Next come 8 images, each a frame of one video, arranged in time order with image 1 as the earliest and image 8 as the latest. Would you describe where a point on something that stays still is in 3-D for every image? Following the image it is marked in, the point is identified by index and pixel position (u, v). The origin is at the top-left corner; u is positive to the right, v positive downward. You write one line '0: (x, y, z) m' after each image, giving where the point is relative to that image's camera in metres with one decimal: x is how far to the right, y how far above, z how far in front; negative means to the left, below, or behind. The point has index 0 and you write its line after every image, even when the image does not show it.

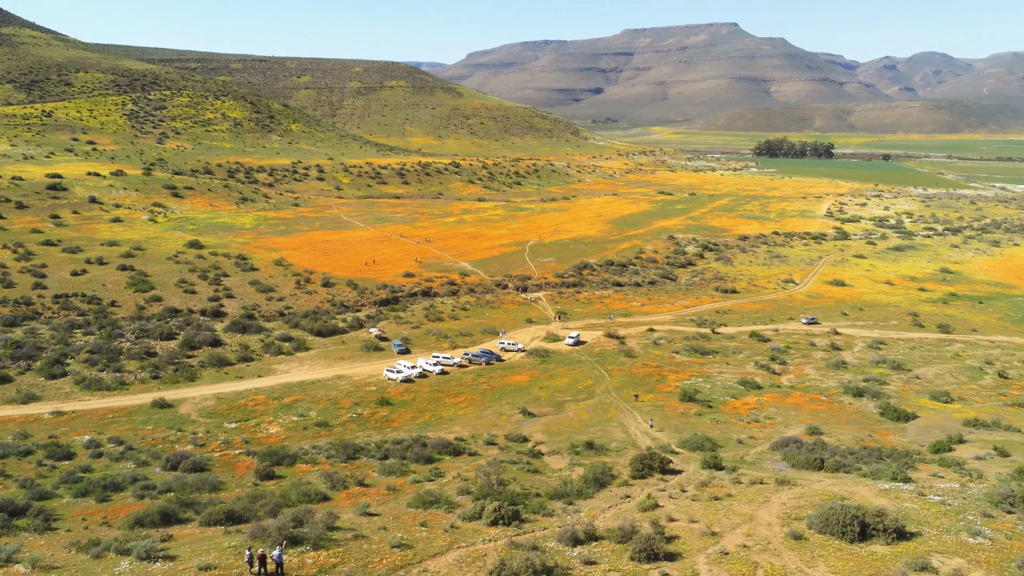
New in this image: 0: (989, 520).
0: (+14.1, -6.9, +16.6) m
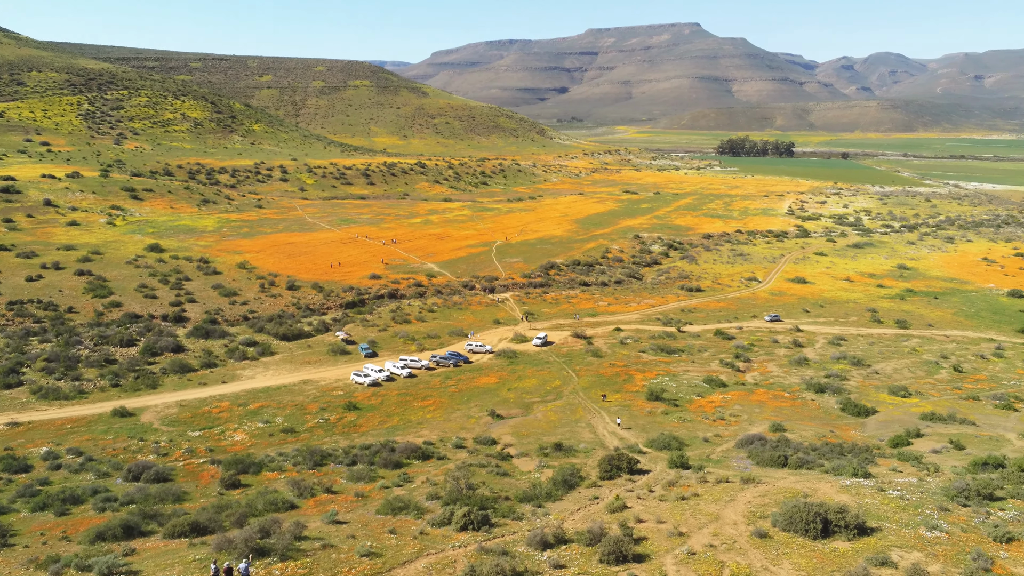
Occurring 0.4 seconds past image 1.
0: (+13.0, -6.8, +16.8) m
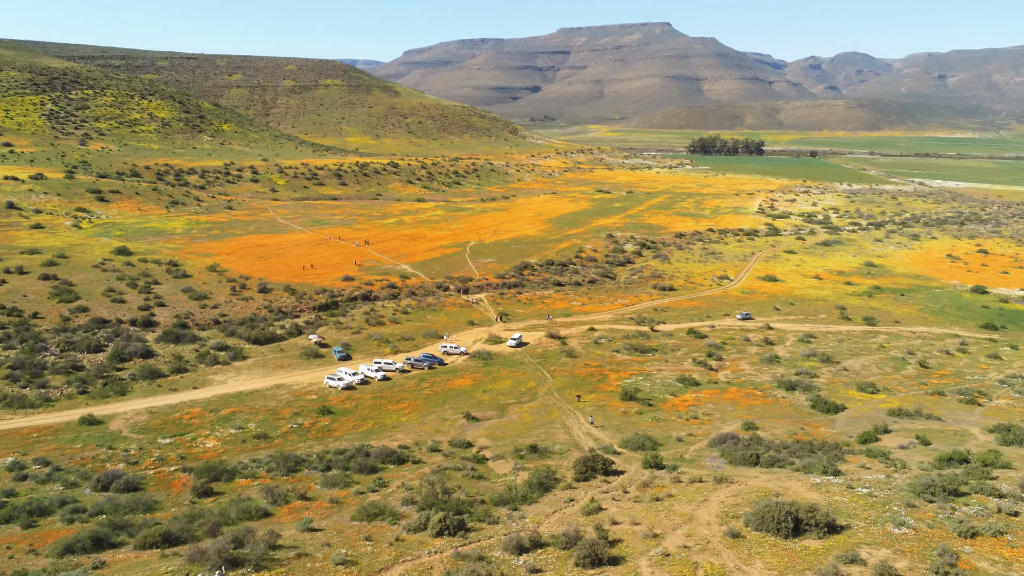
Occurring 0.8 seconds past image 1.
0: (+12.1, -6.7, +17.0) m
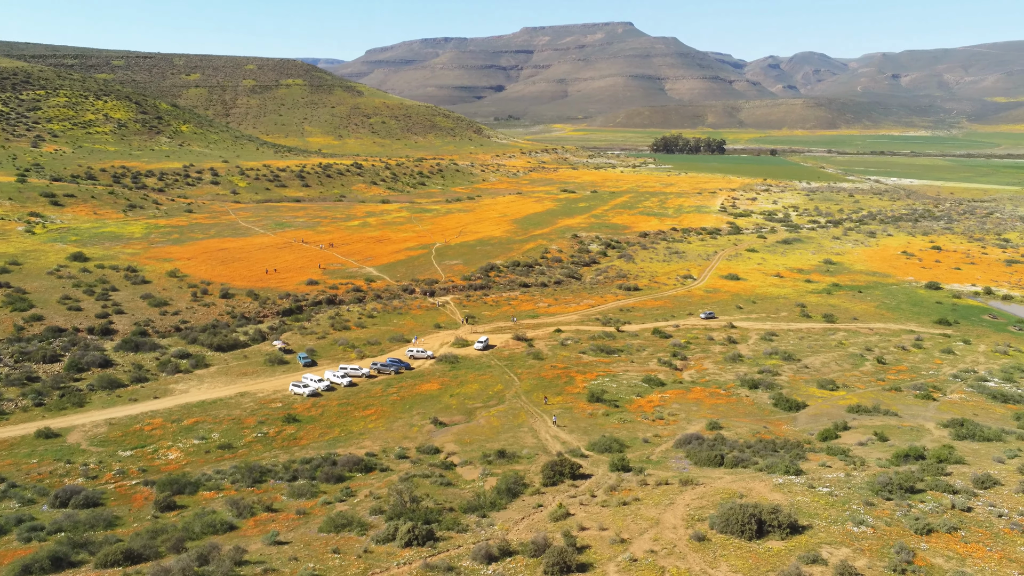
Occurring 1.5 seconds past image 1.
0: (+11.0, -6.7, +17.2) m
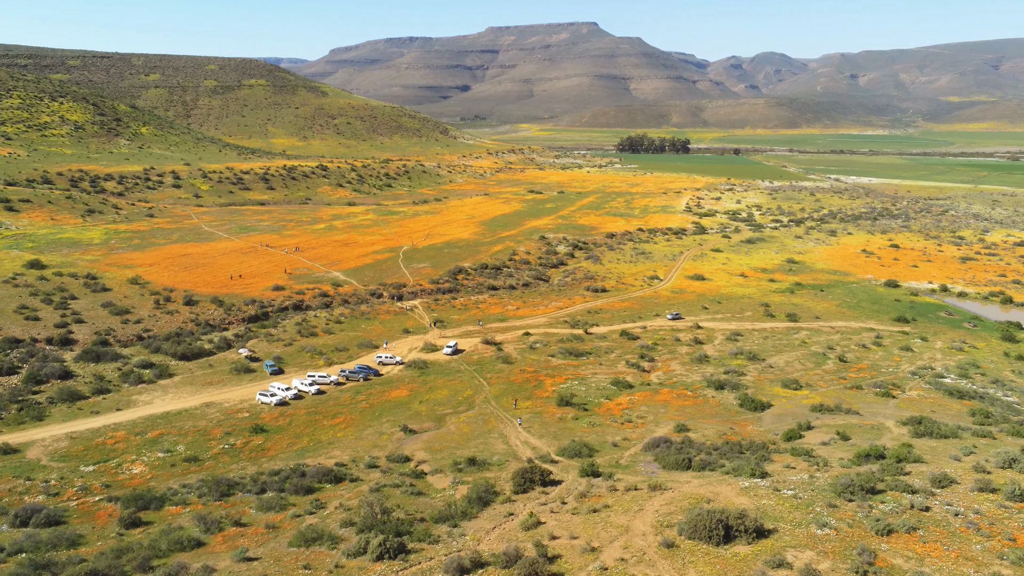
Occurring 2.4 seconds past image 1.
0: (+9.9, -6.8, +17.3) m
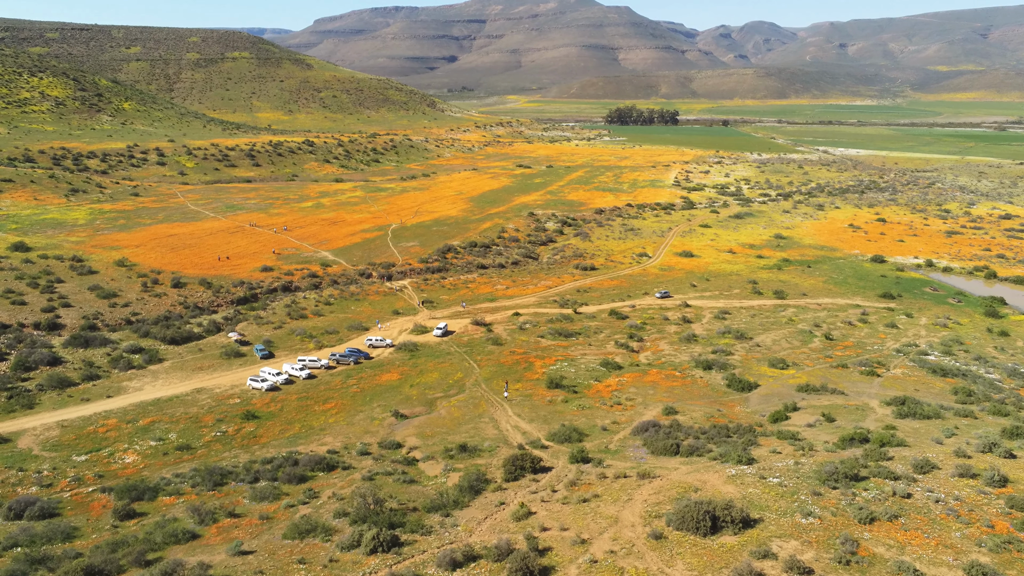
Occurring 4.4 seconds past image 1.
0: (+9.6, -6.5, +17.6) m
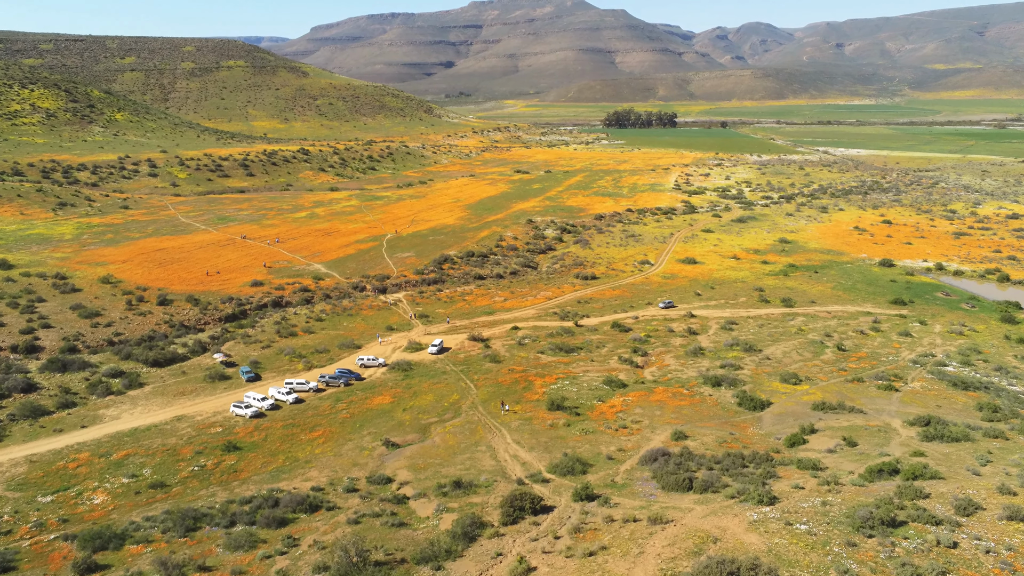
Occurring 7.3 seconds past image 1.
0: (+9.6, -7.2, +15.8) m
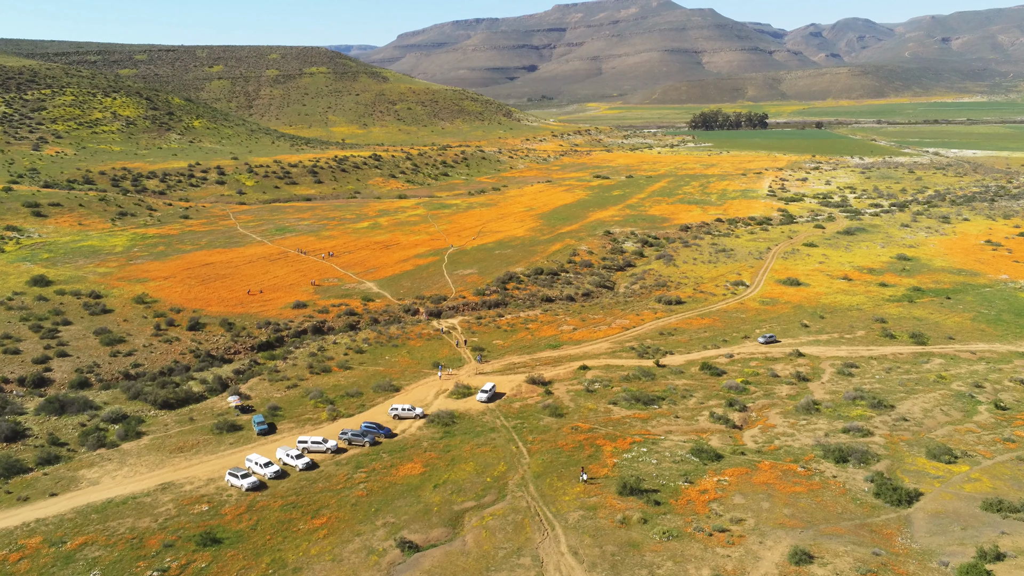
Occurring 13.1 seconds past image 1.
0: (+10.0, -9.4, +7.7) m
